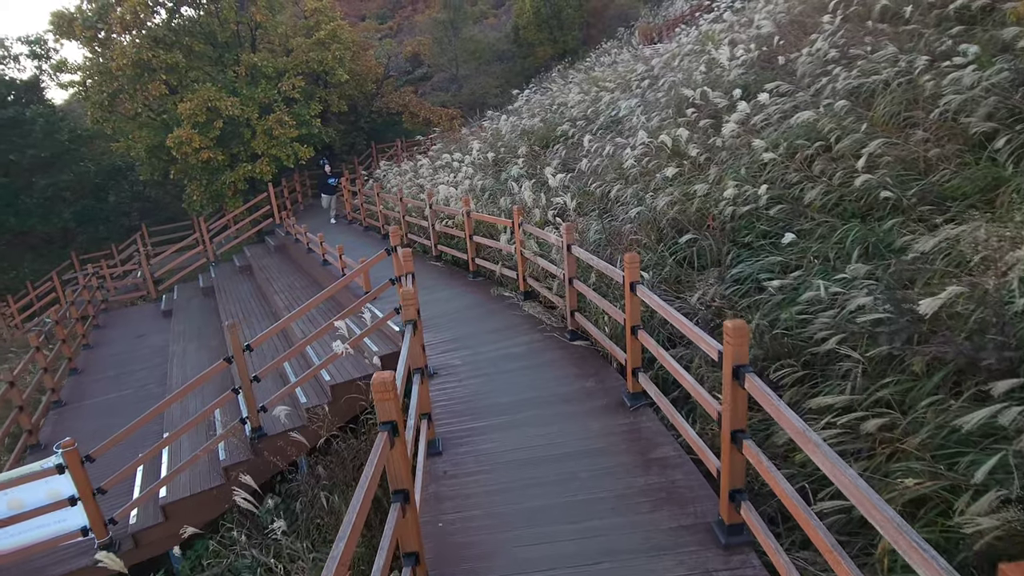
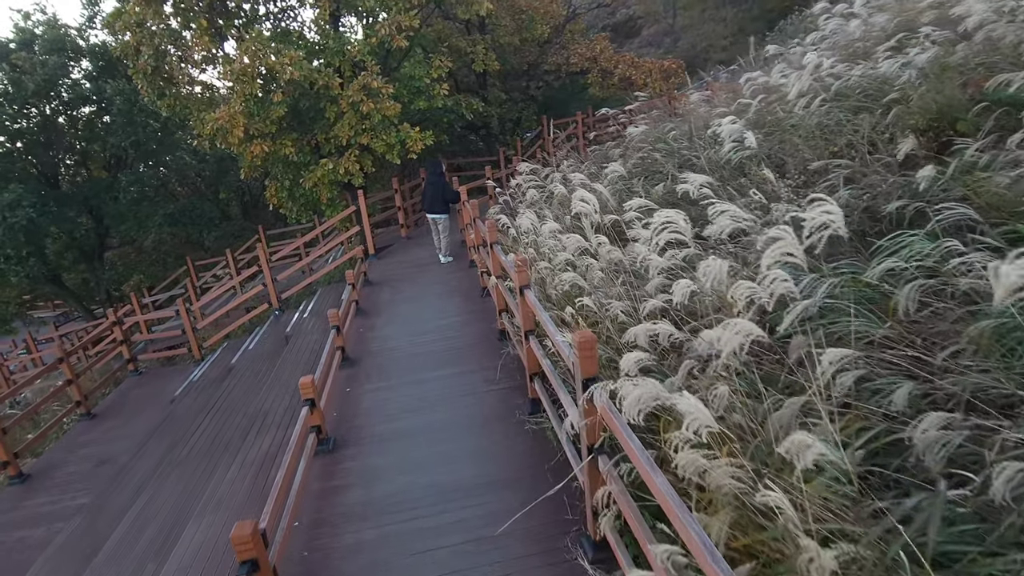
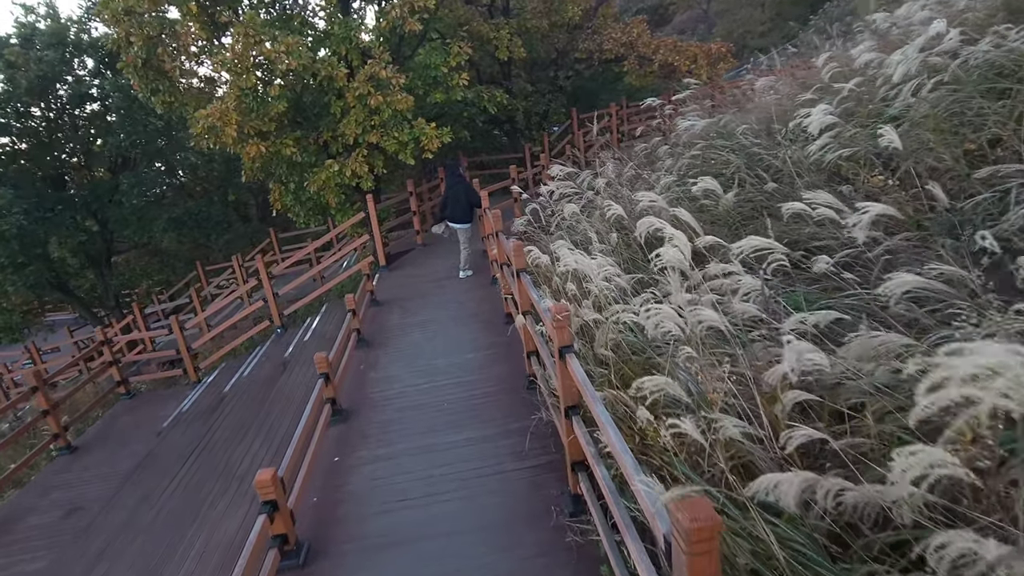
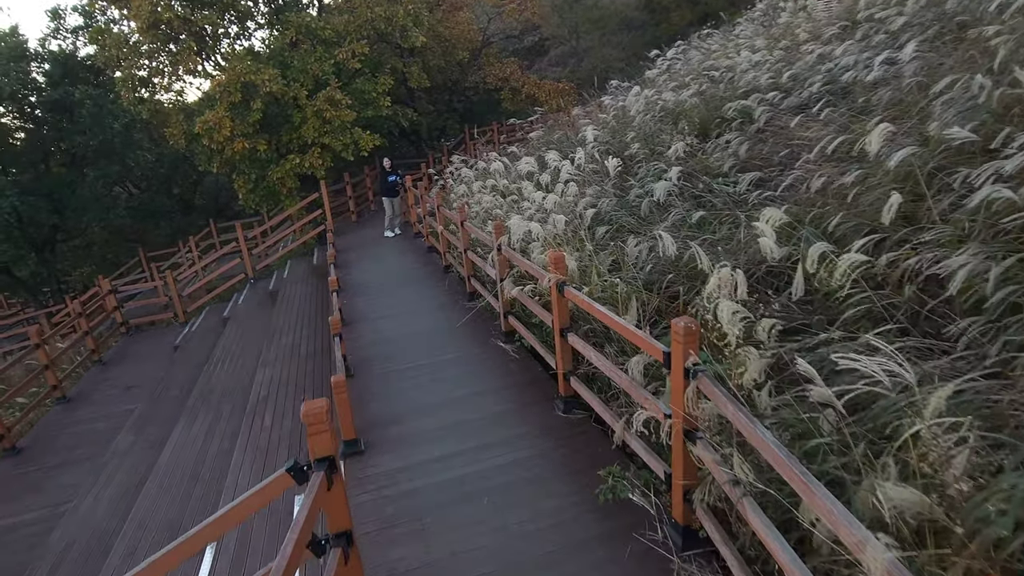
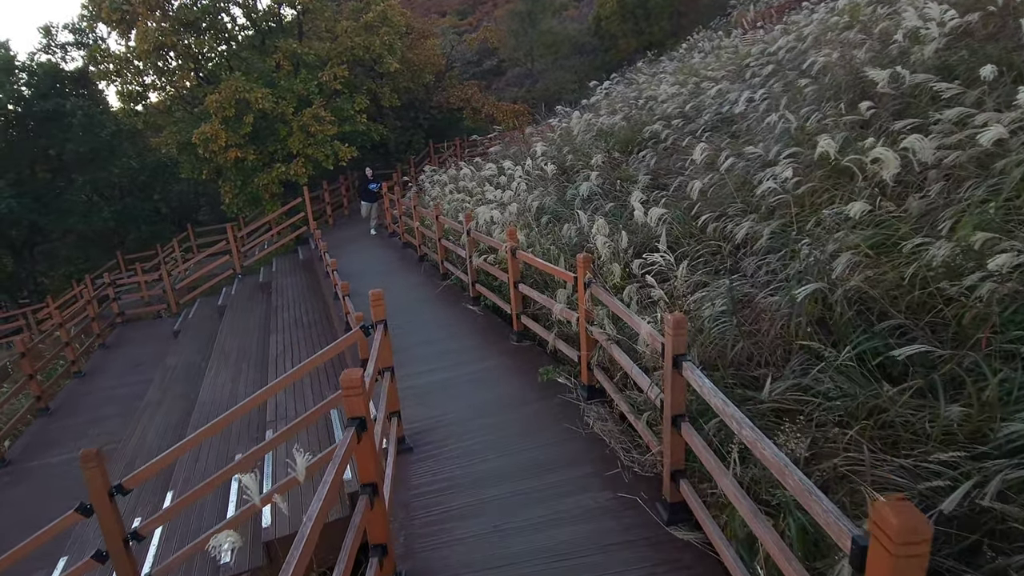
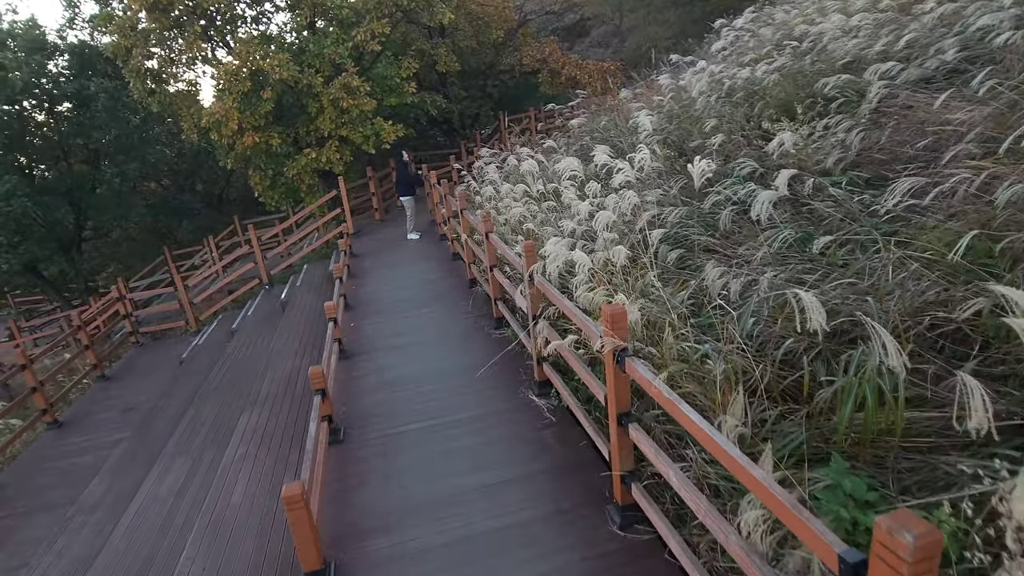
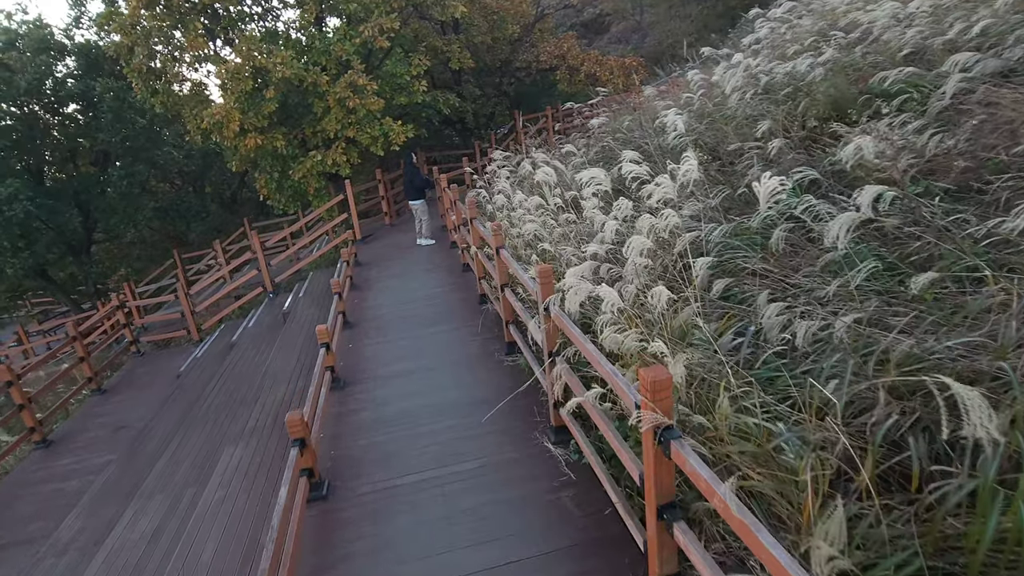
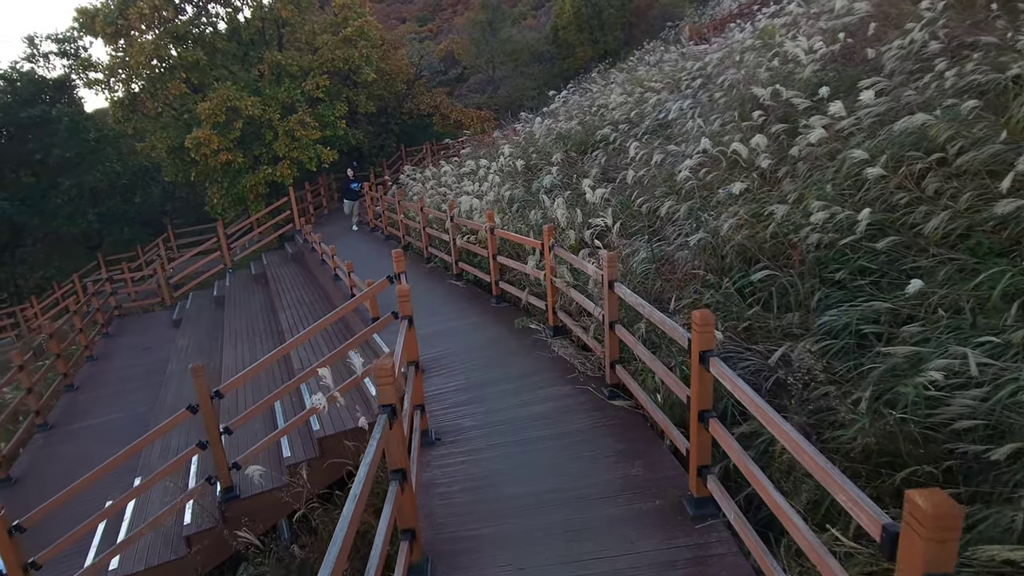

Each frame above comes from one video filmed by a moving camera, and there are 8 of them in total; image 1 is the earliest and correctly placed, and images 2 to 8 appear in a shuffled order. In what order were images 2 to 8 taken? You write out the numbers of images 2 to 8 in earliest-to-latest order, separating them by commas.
8, 5, 4, 6, 7, 2, 3
